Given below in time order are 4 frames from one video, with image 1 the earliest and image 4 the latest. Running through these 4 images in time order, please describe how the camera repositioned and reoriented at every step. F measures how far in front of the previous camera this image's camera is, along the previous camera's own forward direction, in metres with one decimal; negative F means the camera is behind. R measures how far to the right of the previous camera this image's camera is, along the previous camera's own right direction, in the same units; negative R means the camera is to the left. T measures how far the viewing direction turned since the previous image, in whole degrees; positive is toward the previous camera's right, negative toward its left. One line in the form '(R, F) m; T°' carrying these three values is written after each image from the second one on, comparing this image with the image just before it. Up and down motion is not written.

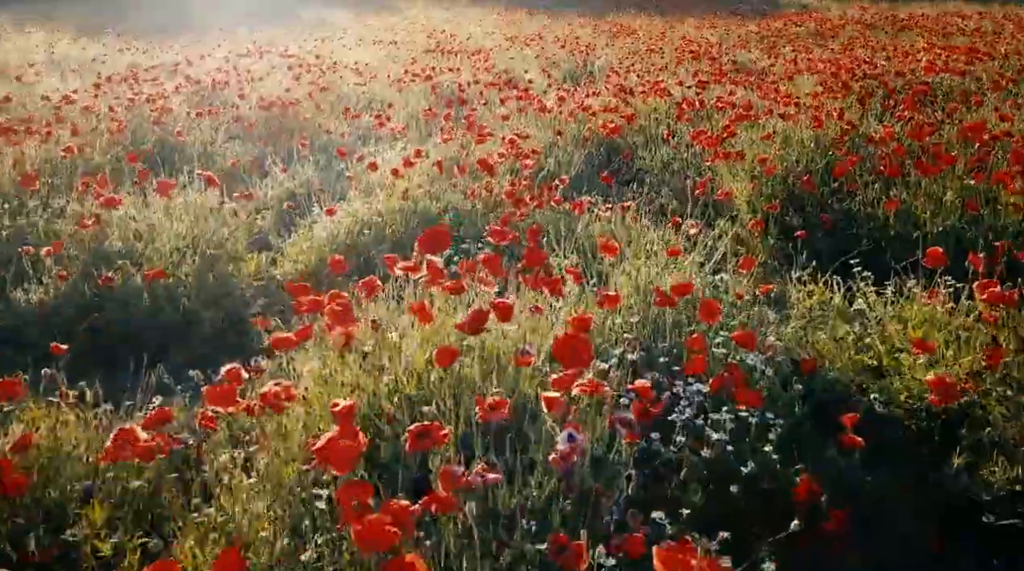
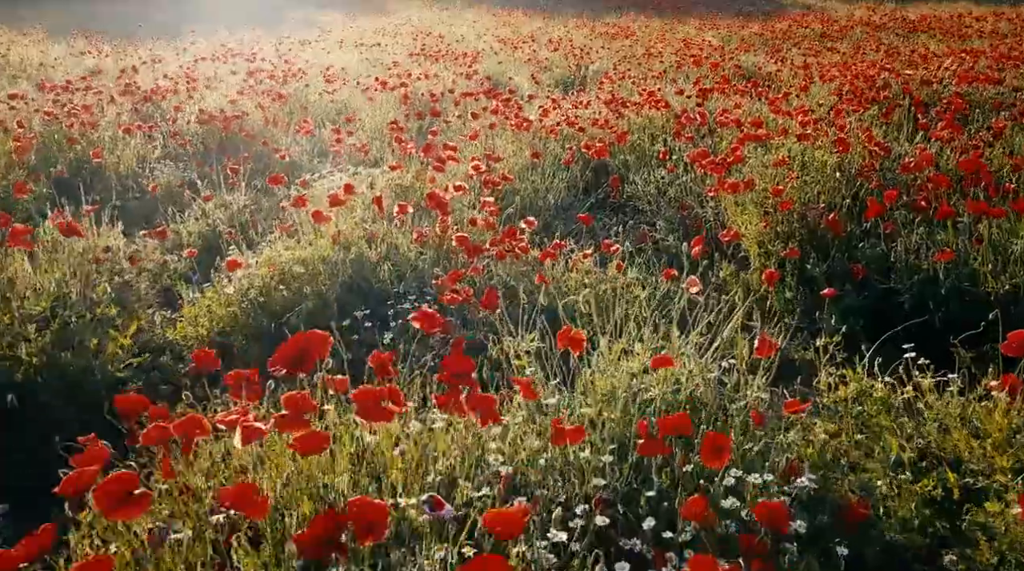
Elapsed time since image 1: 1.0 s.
(+0.2, +1.0) m; 0°
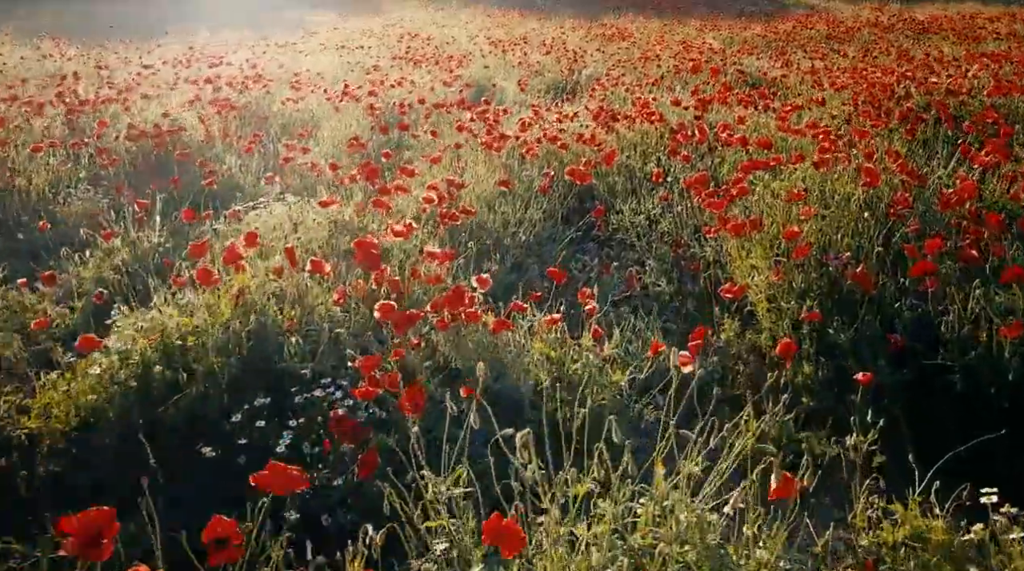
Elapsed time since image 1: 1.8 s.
(+0.2, +0.9) m; 0°
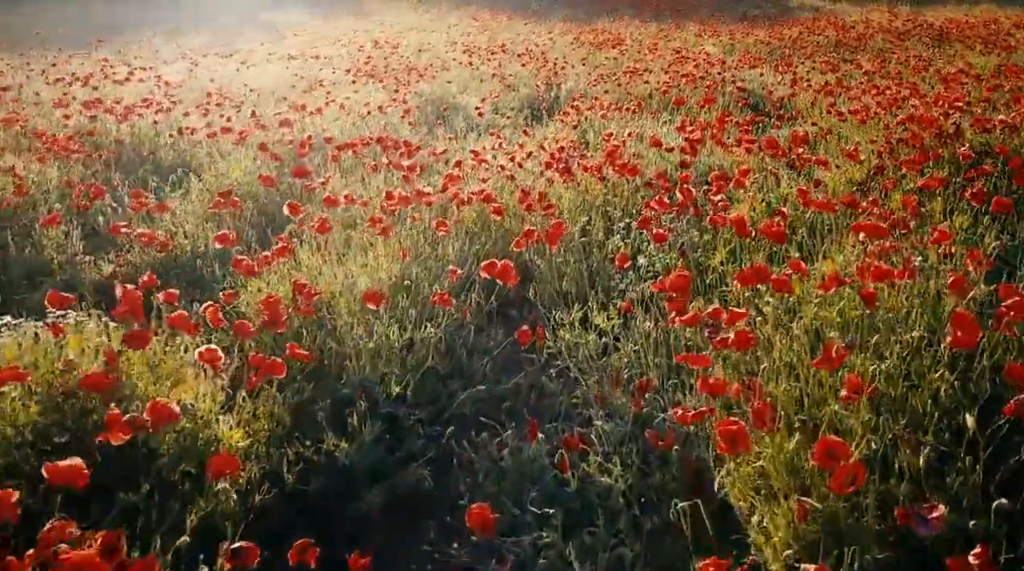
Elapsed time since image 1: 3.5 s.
(+0.4, +1.7) m; 0°
